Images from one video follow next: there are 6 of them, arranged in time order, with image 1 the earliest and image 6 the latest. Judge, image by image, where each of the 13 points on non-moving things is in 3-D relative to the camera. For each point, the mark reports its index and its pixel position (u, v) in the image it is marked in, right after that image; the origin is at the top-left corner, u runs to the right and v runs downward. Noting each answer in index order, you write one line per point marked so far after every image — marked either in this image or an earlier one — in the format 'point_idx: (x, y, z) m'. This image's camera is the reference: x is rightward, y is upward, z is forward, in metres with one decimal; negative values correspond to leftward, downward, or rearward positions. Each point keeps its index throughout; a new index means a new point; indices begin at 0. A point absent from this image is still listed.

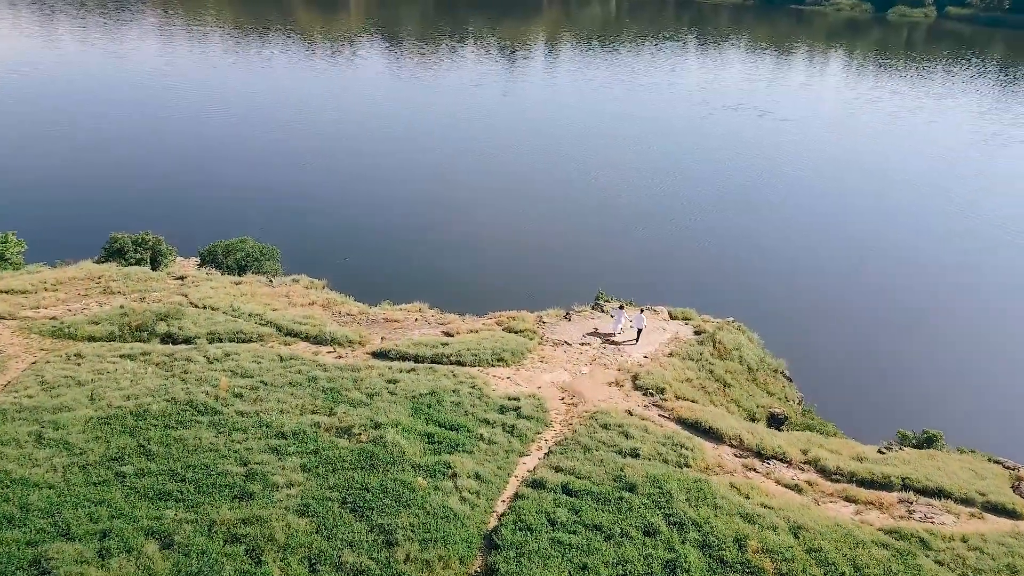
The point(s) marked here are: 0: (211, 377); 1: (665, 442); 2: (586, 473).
0: (-6.7, -2.0, +19.4) m
1: (+3.2, -3.3, +18.5) m
2: (+1.4, -3.5, +16.8) m
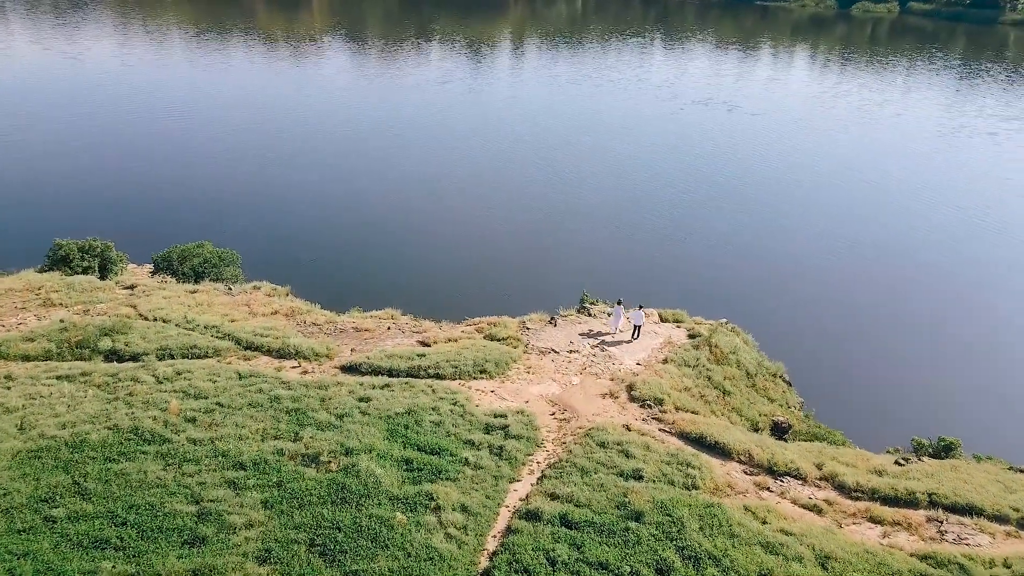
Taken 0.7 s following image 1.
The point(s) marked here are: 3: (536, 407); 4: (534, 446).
0: (-7.0, -2.2, +17.3) m
1: (+3.0, -3.3, +16.7) m
2: (+1.3, -3.6, +14.9) m
3: (+0.5, -2.5, +18.6) m
4: (+0.4, -3.0, +16.8) m
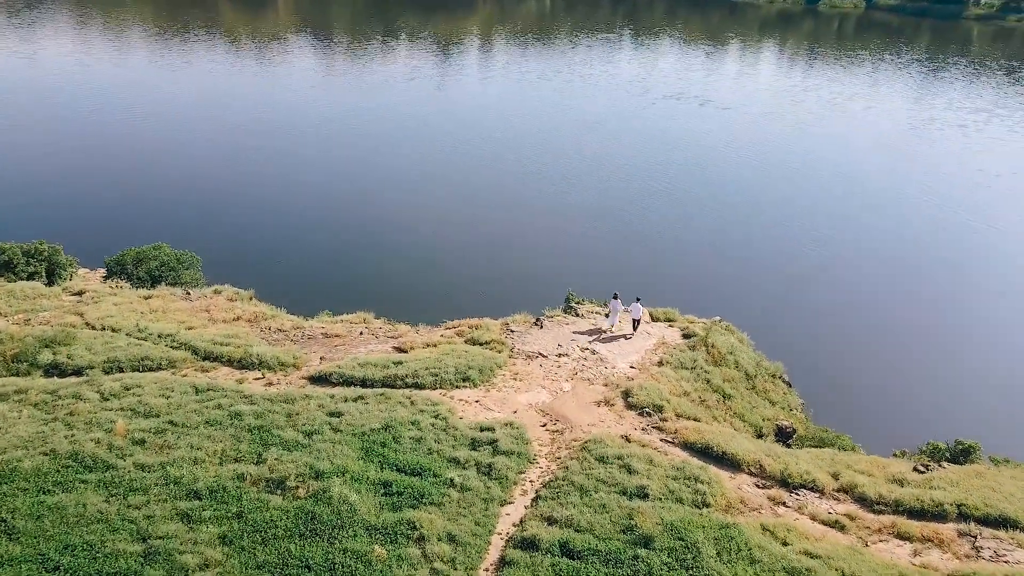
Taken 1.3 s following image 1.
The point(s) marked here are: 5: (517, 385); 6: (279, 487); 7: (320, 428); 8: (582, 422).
0: (-7.2, -2.3, +15.4) m
1: (+2.8, -3.2, +15.1) m
2: (+1.1, -3.6, +13.3) m
3: (+0.3, -2.5, +16.9) m
4: (+0.2, -3.0, +15.1) m
5: (+0.1, -2.0, +18.4) m
6: (-3.7, -3.1, +13.6) m
7: (-3.4, -2.5, +15.5) m
8: (+1.4, -2.6, +17.0) m
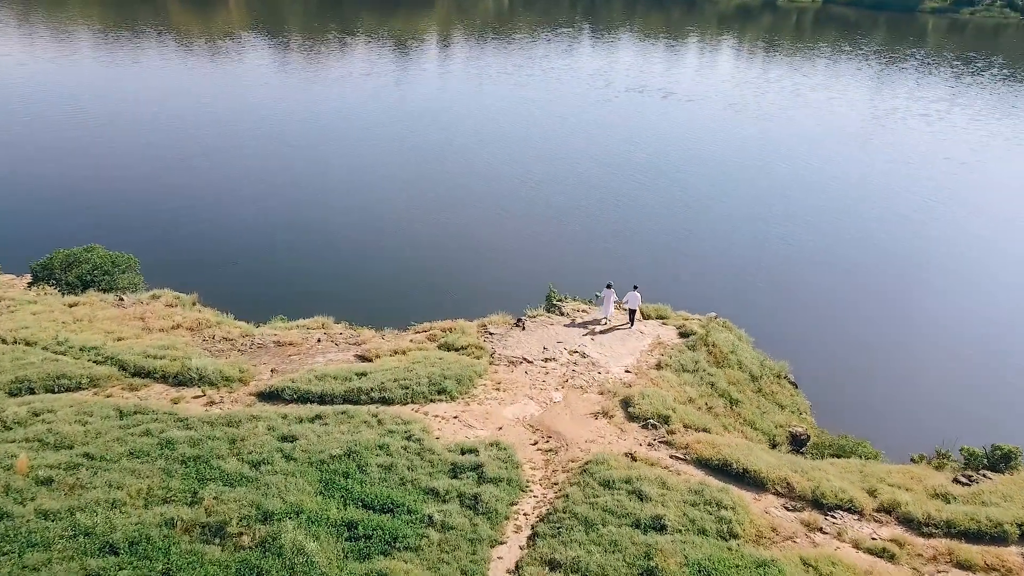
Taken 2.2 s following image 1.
0: (-7.3, -2.4, +12.6) m
1: (+2.7, -3.1, +12.8) m
2: (+1.1, -3.5, +10.9) m
3: (0.0, -2.5, +14.5) m
4: (+0.1, -2.9, +12.7) m
5: (-0.2, -2.0, +15.9) m
6: (-3.7, -3.1, +11.0) m
7: (-3.6, -2.5, +12.9) m
8: (+1.1, -2.5, +14.6) m
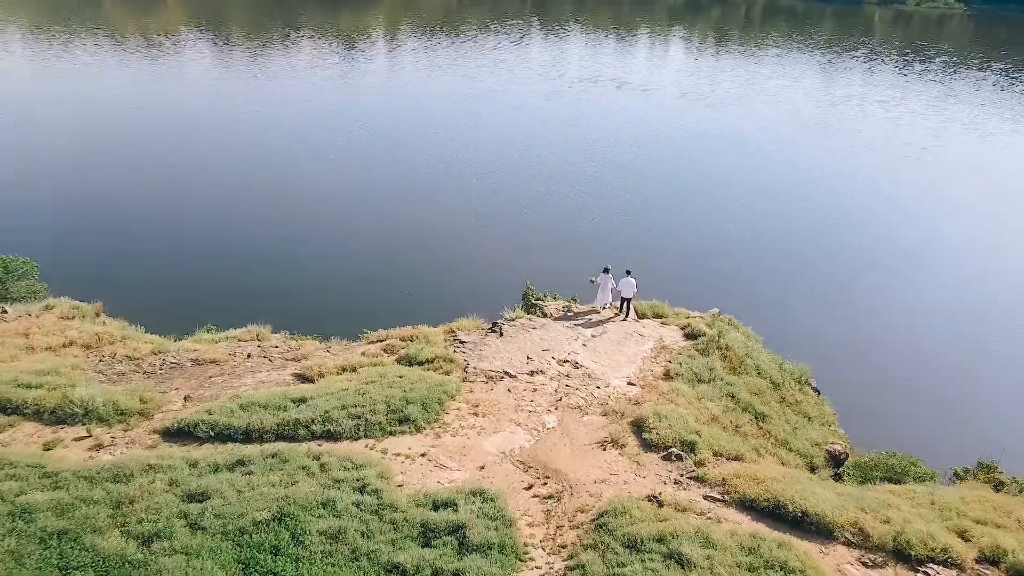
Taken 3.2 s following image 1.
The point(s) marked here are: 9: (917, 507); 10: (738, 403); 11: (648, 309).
0: (-7.4, -2.5, +8.8) m
1: (+2.6, -3.0, +9.5) m
2: (+1.1, -3.4, +7.5) m
3: (-0.1, -2.4, +11.1) m
4: (0.0, -2.9, +9.3) m
5: (-0.5, -1.9, +12.5) m
6: (-3.7, -3.2, +7.4) m
7: (-3.7, -2.5, +9.3) m
8: (+0.9, -2.4, +11.2) m
9: (+5.6, -3.0, +12.1) m
10: (+3.8, -1.9, +14.8) m
11: (+2.9, -0.4, +18.8) m
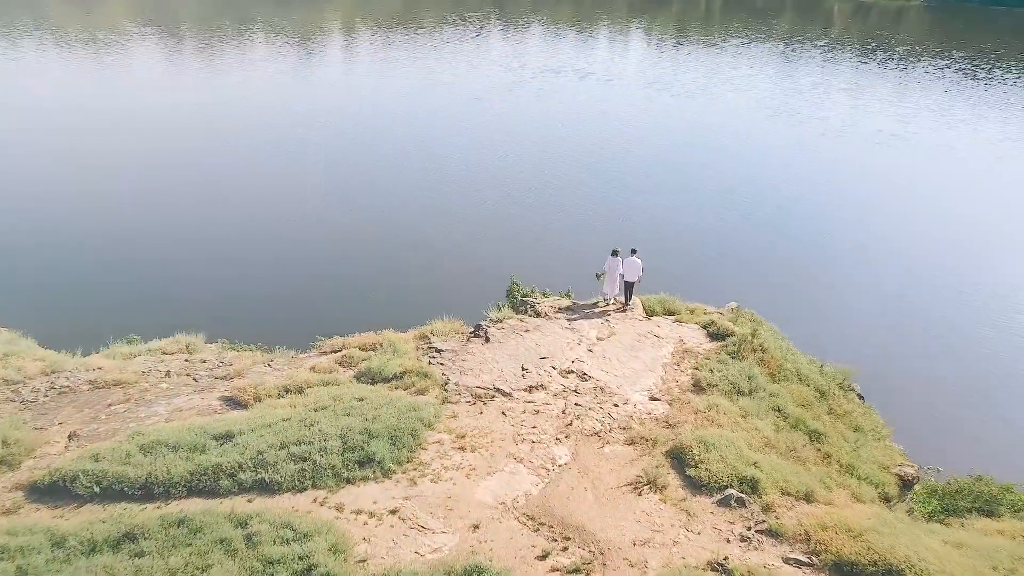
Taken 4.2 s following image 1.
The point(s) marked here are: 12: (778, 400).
0: (-7.2, -2.6, +5.3) m
1: (+2.7, -2.9, +6.5) m
2: (+1.3, -3.3, +4.4) m
3: (-0.1, -2.3, +7.9) m
4: (+0.2, -2.8, +6.1) m
5: (-0.5, -1.8, +9.3) m
6: (-3.5, -3.1, +4.1) m
7: (-3.5, -2.5, +6.0) m
8: (+1.0, -2.3, +8.1) m
9: (+5.6, -2.8, +9.1) m
10: (+3.7, -1.8, +11.8) m
11: (+2.6, -0.3, +15.8) m
12: (+3.7, -1.6, +12.2) m
